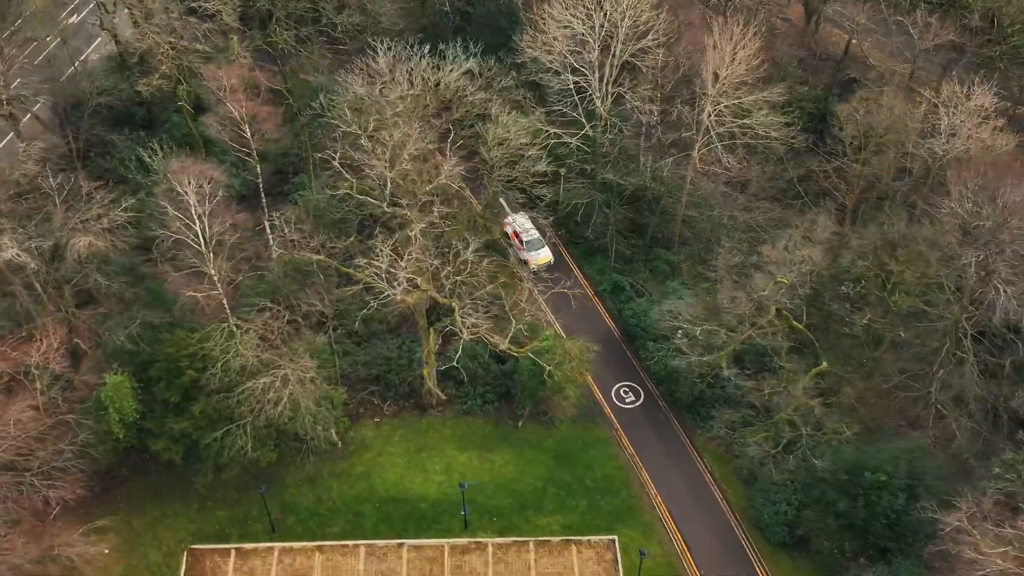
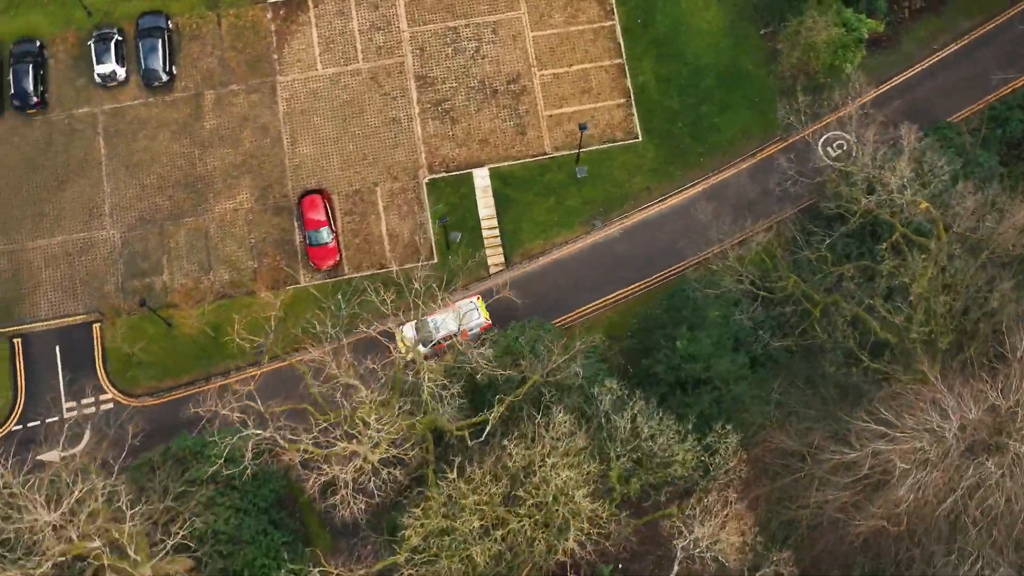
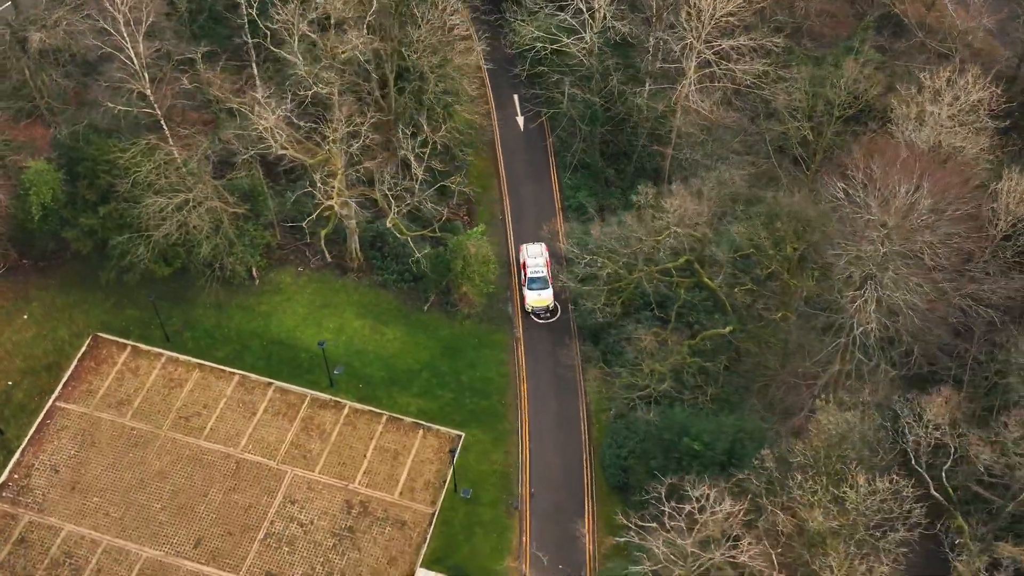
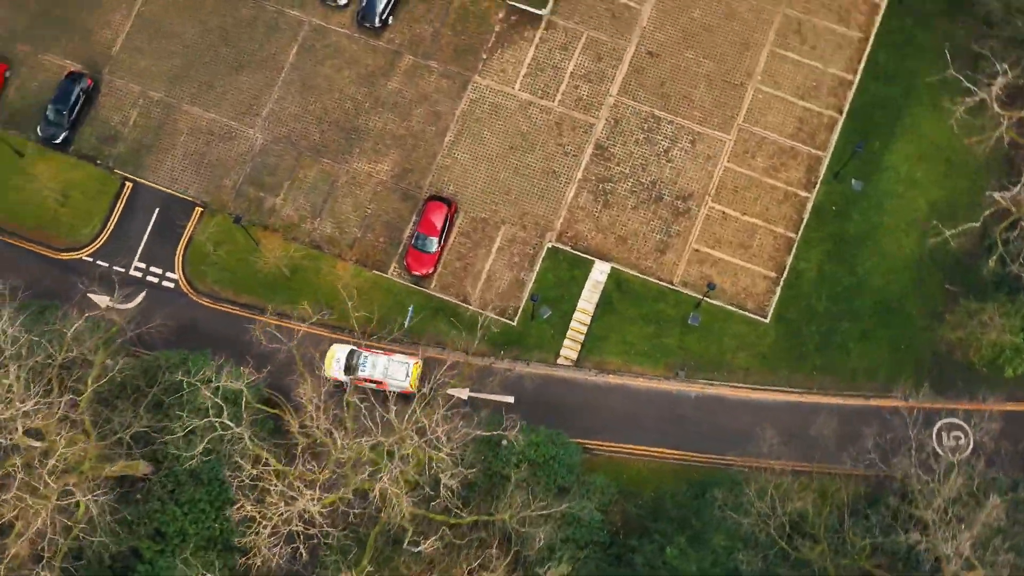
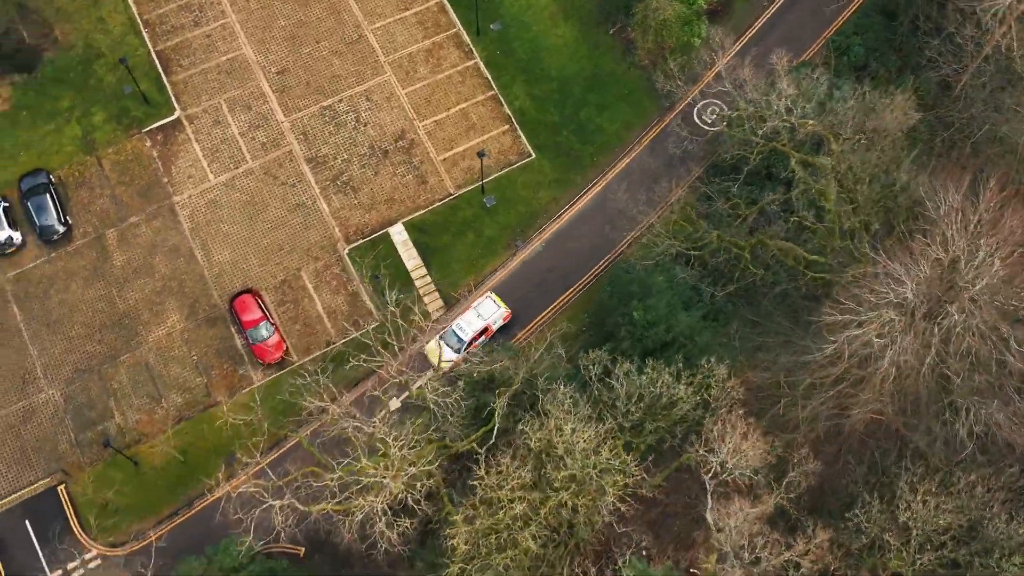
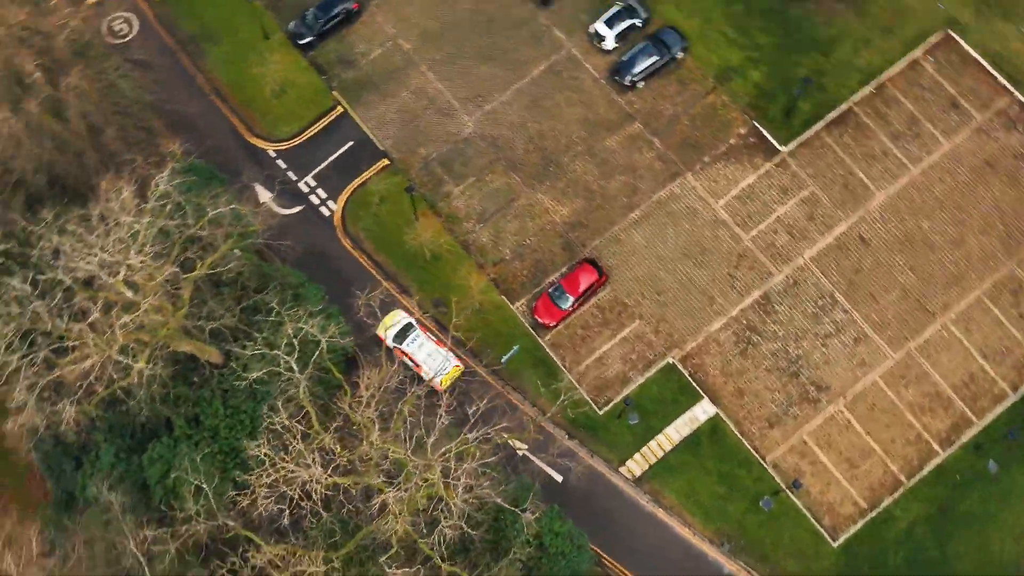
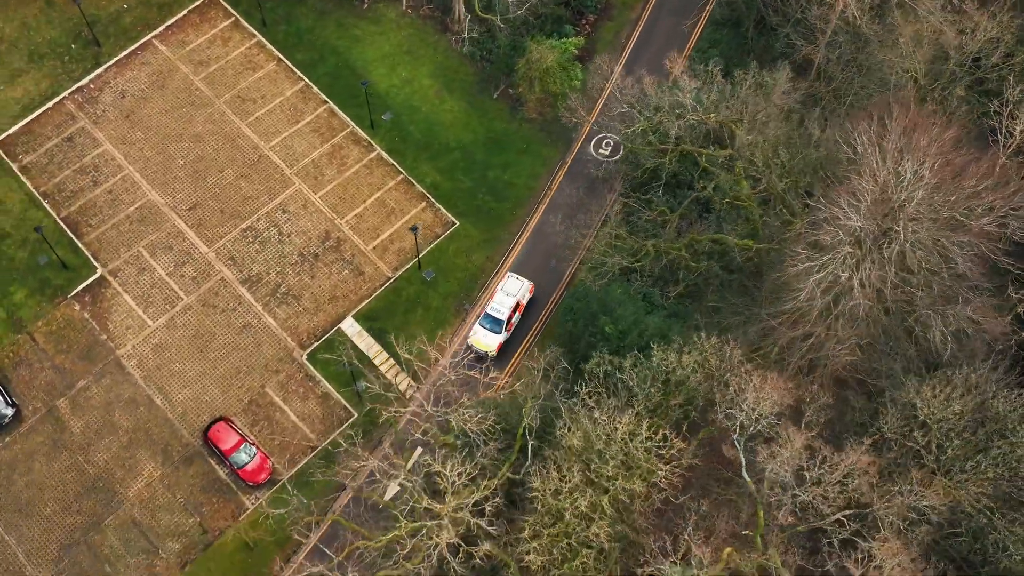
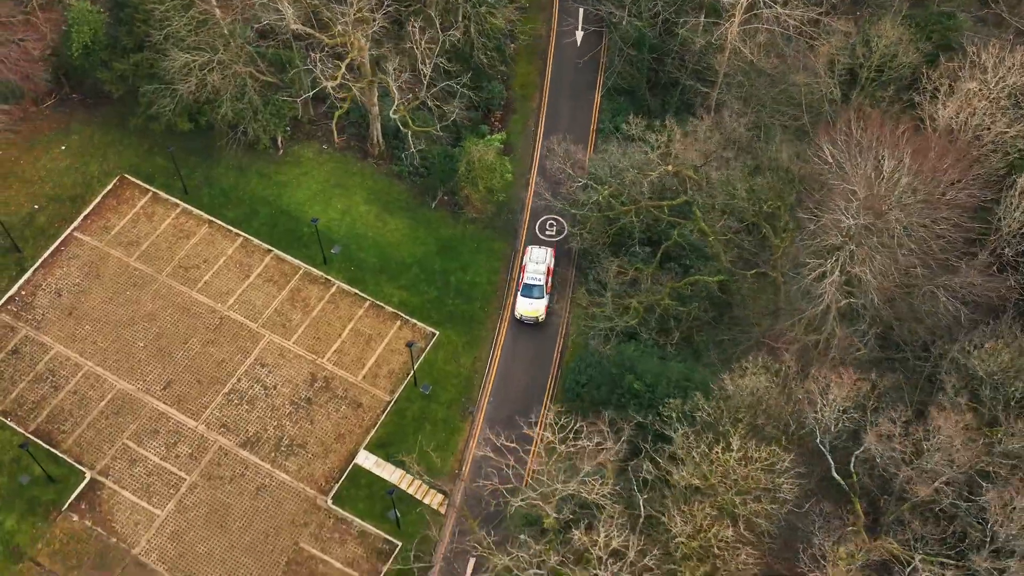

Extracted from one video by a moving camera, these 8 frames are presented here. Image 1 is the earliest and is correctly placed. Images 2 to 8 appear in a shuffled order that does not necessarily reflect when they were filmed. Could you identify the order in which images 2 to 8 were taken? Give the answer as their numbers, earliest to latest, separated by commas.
3, 8, 7, 5, 2, 4, 6
